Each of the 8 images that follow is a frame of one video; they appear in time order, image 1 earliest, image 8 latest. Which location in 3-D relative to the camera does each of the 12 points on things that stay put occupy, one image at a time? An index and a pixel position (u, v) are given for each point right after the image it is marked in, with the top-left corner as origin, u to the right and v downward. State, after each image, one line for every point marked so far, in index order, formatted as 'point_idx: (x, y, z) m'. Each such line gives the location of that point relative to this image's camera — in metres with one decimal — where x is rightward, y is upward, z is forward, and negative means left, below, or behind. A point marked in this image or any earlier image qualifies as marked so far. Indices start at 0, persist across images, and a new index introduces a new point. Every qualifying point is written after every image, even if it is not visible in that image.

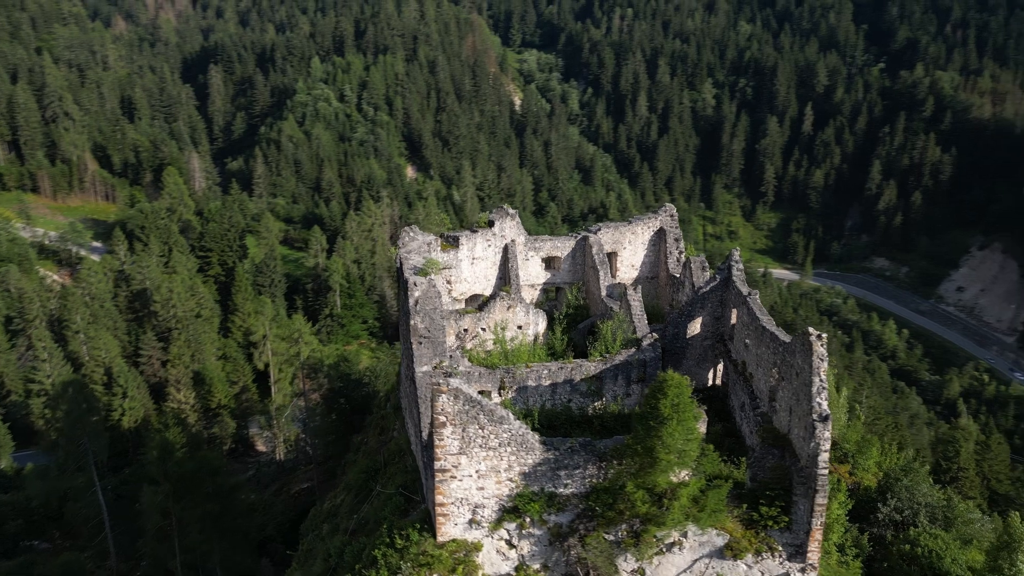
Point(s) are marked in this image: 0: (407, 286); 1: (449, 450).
0: (-1.7, 0.0, +12.0) m
1: (-0.9, -2.2, +9.9) m
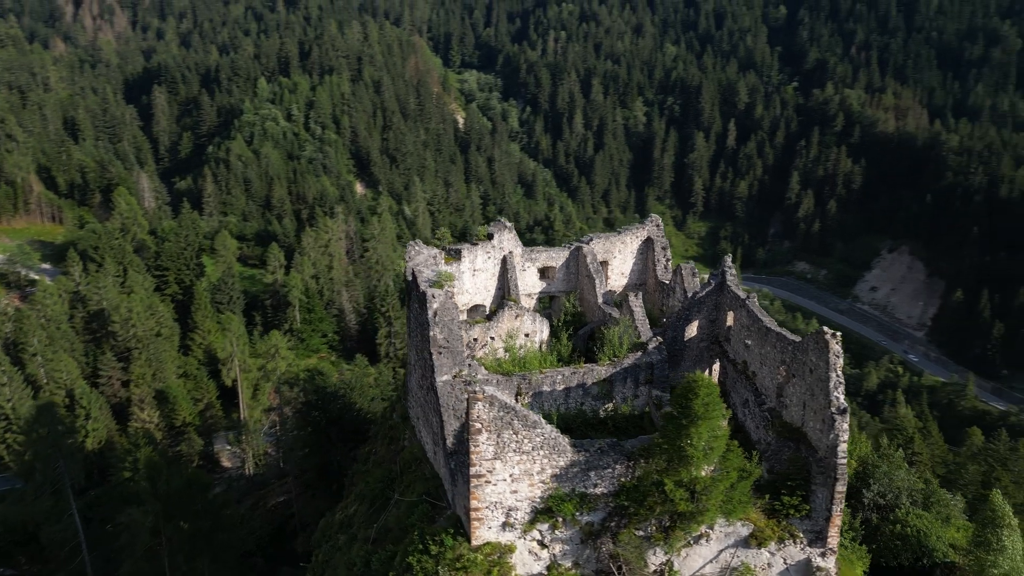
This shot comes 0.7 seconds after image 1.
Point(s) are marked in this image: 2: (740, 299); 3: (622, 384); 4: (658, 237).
0: (-1.5, -0.2, +12.3) m
1: (-0.4, -2.4, +10.2) m
2: (+4.2, -0.2, +13.1) m
3: (+1.9, -1.7, +12.8) m
4: (+3.3, +1.2, +16.5) m
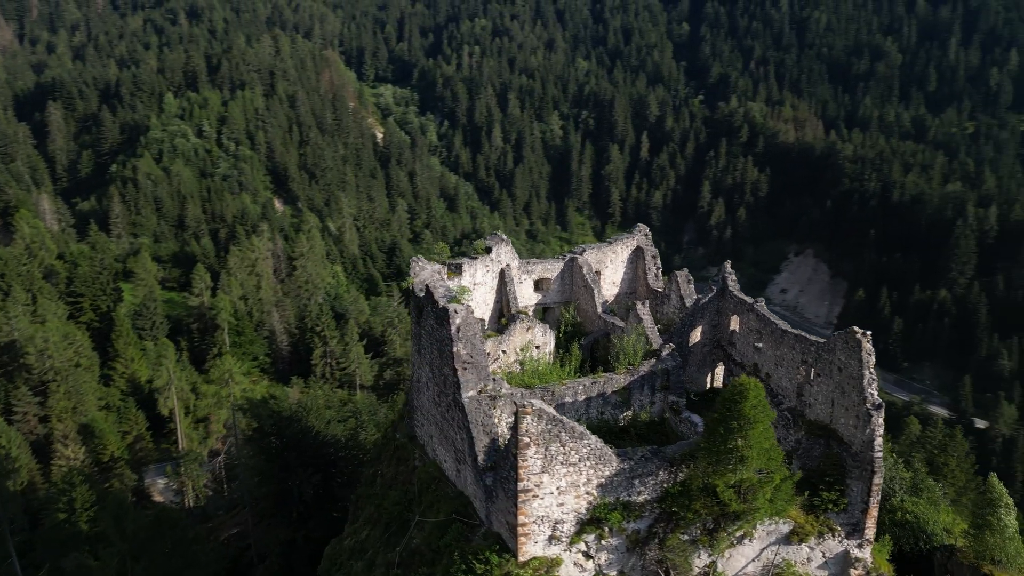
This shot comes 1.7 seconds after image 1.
0: (-1.1, -0.4, +12.2) m
1: (+0.3, -2.5, +10.1) m
2: (+4.4, -0.3, +13.5) m
3: (+2.3, -1.8, +12.9) m
4: (+3.2, +1.0, +16.8) m
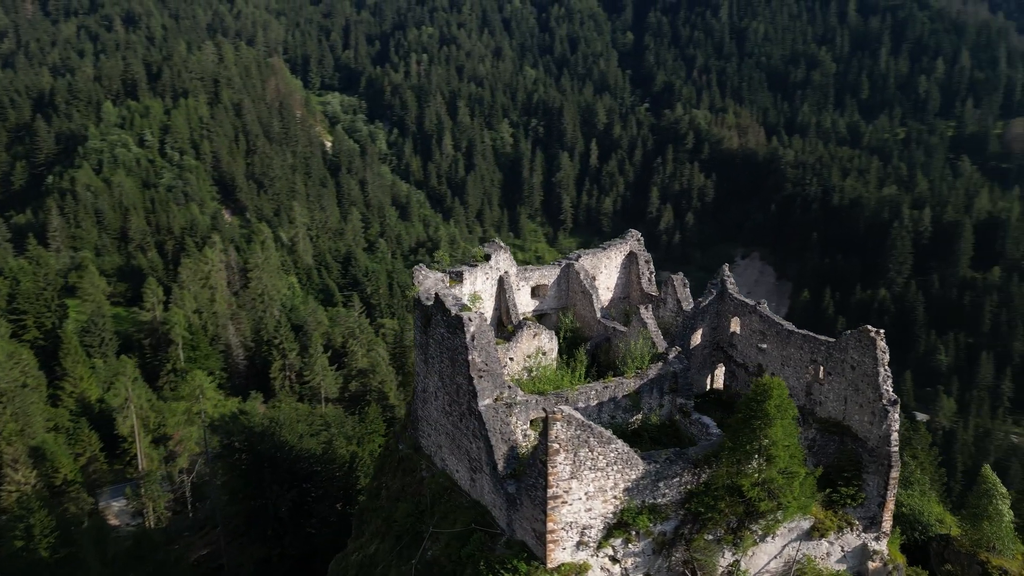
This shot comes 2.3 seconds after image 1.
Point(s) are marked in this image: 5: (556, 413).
0: (-0.9, -0.6, +12.1) m
1: (+0.7, -2.6, +10.1) m
2: (+4.5, -0.4, +13.8) m
3: (+2.5, -1.9, +13.1) m
4: (+3.0, +0.9, +17.0) m
5: (+0.6, -1.7, +9.8) m
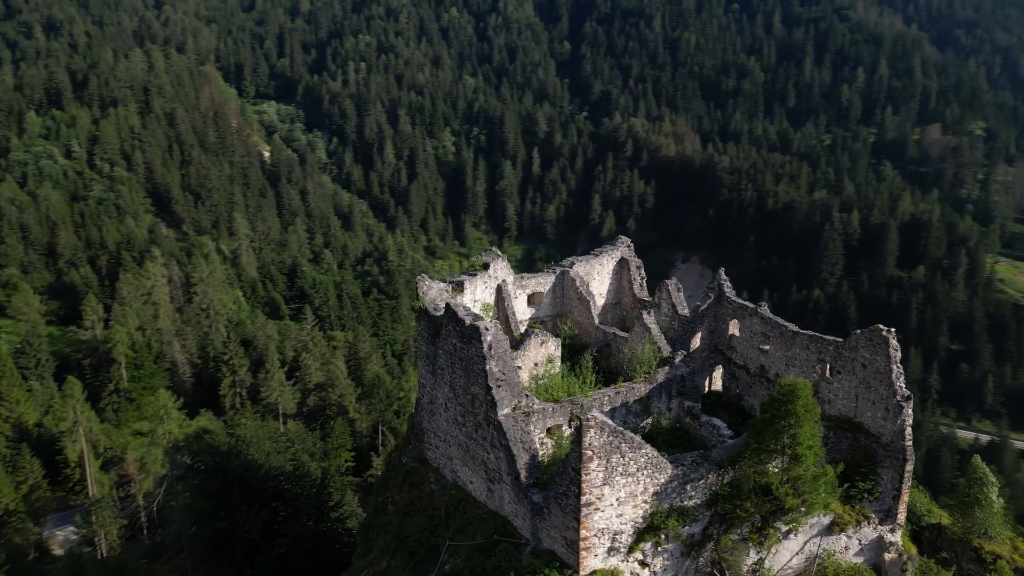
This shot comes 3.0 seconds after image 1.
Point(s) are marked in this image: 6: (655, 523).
0: (-0.6, -0.7, +12.0) m
1: (+1.1, -2.7, +10.1) m
2: (+4.6, -0.4, +14.2) m
3: (+2.7, -2.0, +13.2) m
4: (+2.8, +0.7, +17.2) m
5: (+1.1, -1.8, +9.8) m
6: (+2.1, -3.4, +10.6) m
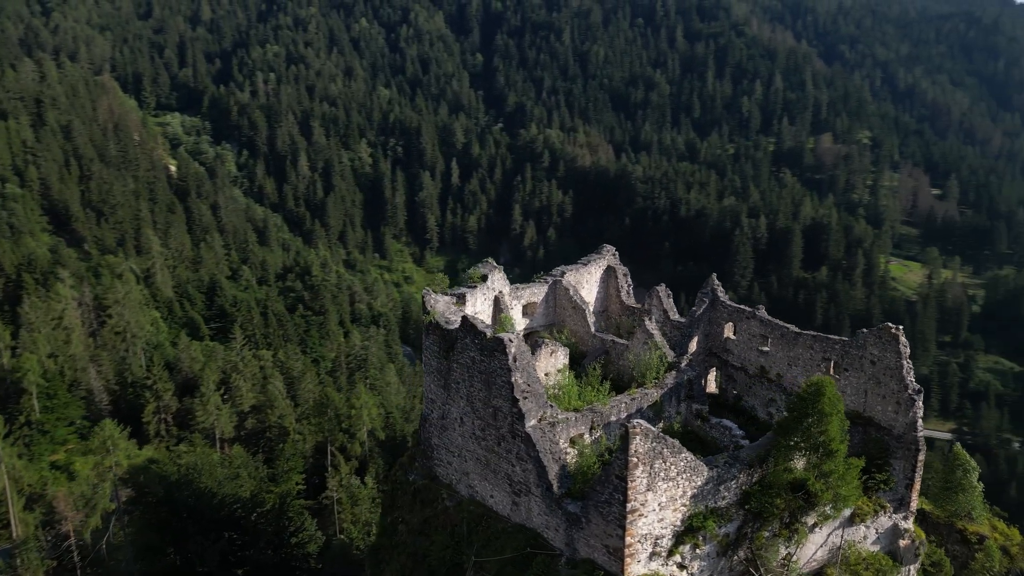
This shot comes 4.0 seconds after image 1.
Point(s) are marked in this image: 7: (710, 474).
0: (-0.3, -0.9, +11.9) m
1: (+1.8, -2.8, +10.2) m
2: (+4.7, -0.5, +14.6) m
3: (+2.9, -2.1, +13.5) m
4: (+2.6, +0.6, +17.5) m
5: (+1.7, -1.9, +9.9) m
6: (+2.7, -3.5, +10.7) m
7: (+2.9, -2.8, +10.8) m
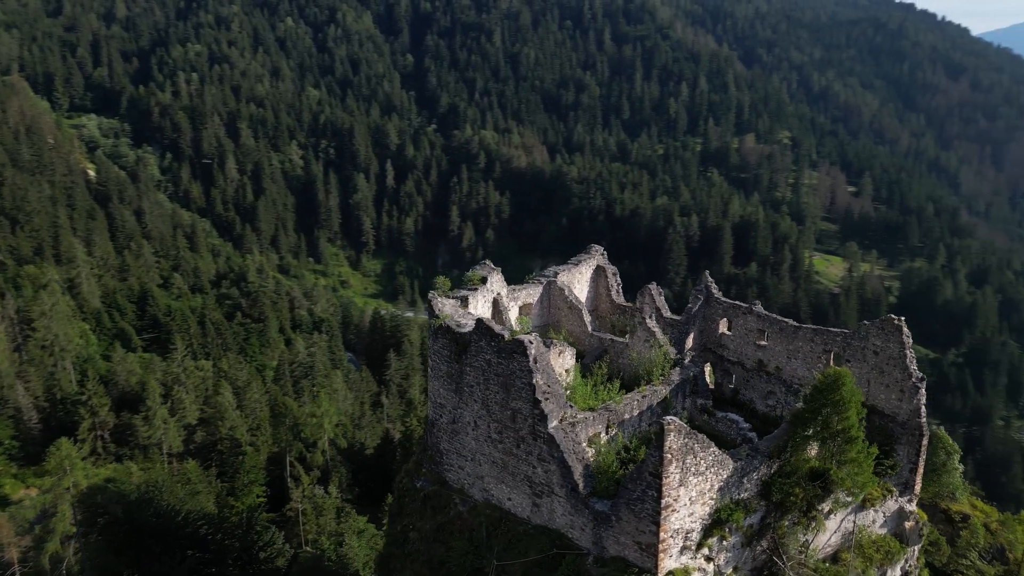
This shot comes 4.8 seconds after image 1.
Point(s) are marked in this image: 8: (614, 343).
0: (0.0, -1.0, +11.8) m
1: (+2.3, -2.8, +10.3) m
2: (+4.7, -0.4, +15.0) m
3: (+3.1, -2.1, +13.7) m
4: (+2.3, +0.6, +17.7) m
5: (+2.2, -1.9, +10.1) m
6: (+3.1, -3.5, +11.0) m
7: (+3.4, -2.7, +11.1) m
8: (+2.2, -1.2, +15.3) m
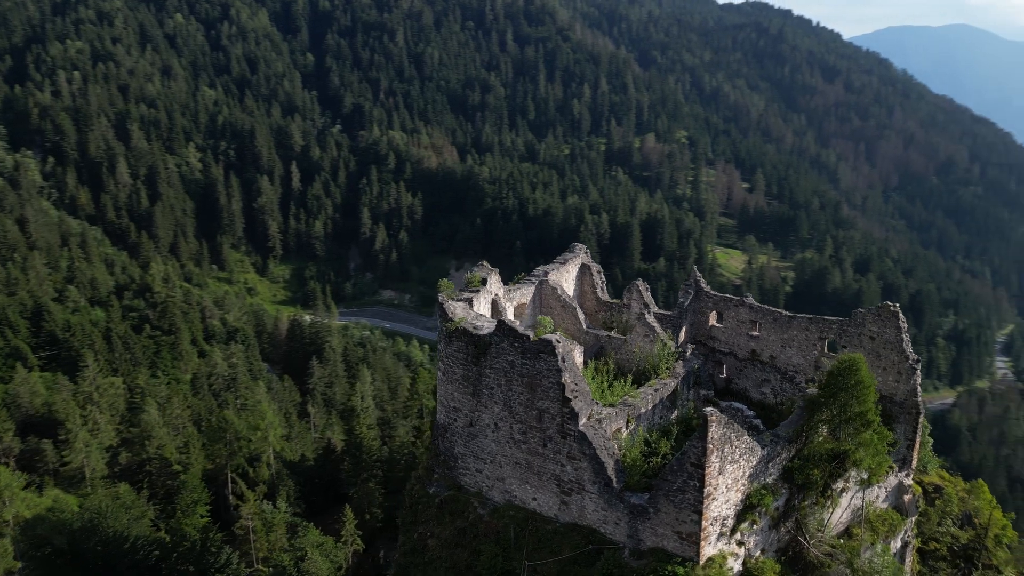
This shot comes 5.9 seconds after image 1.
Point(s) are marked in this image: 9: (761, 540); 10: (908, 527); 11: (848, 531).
0: (+0.5, -0.9, +11.8) m
1: (+2.9, -2.7, +10.6) m
2: (+4.7, -0.3, +15.6) m
3: (+3.3, -2.0, +14.1) m
4: (+2.0, +0.6, +17.9) m
5: (+2.9, -1.8, +10.4) m
6: (+3.7, -3.4, +11.4) m
7: (+3.9, -2.6, +11.5) m
8: (+2.1, -1.1, +15.6) m
9: (+3.9, -4.1, +11.7) m
10: (+7.6, -4.6, +14.1) m
11: (+6.0, -4.4, +13.0) m
